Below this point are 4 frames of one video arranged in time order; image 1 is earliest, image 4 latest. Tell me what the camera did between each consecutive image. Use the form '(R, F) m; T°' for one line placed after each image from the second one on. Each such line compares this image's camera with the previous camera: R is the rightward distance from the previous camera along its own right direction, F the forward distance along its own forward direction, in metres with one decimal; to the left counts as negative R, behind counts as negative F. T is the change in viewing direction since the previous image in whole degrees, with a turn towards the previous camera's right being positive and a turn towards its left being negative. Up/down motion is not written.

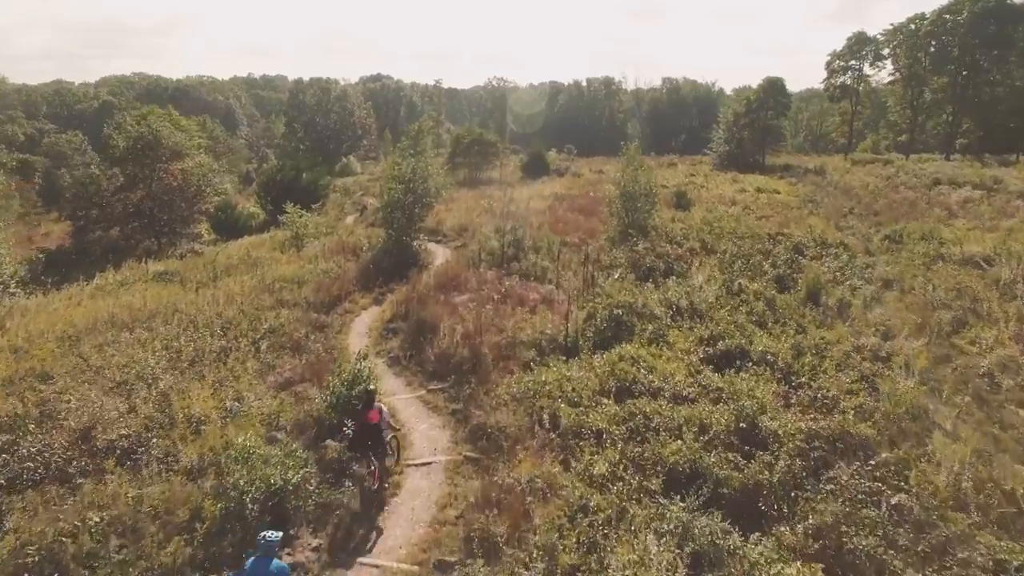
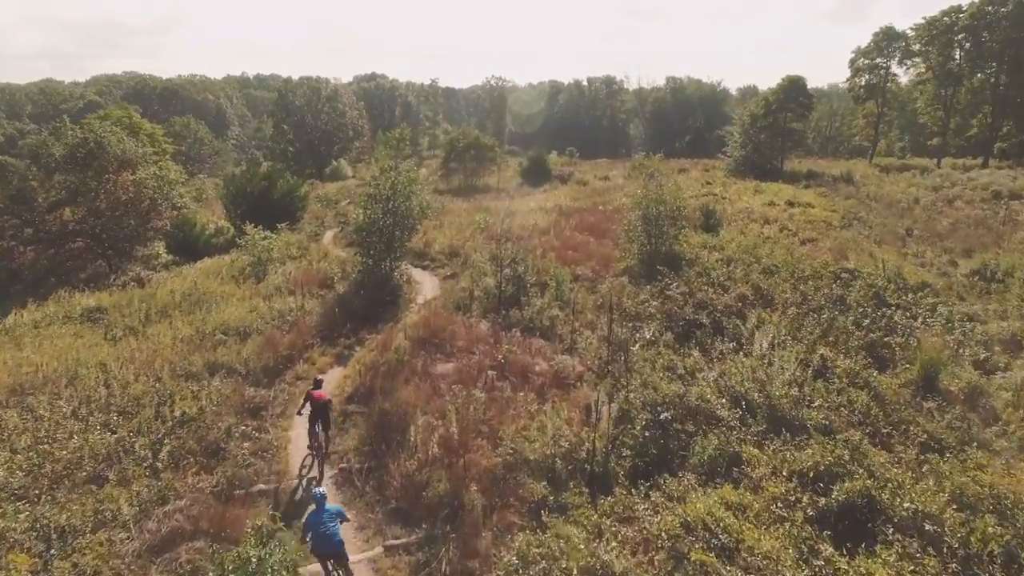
(0.0, +3.9) m; 0°
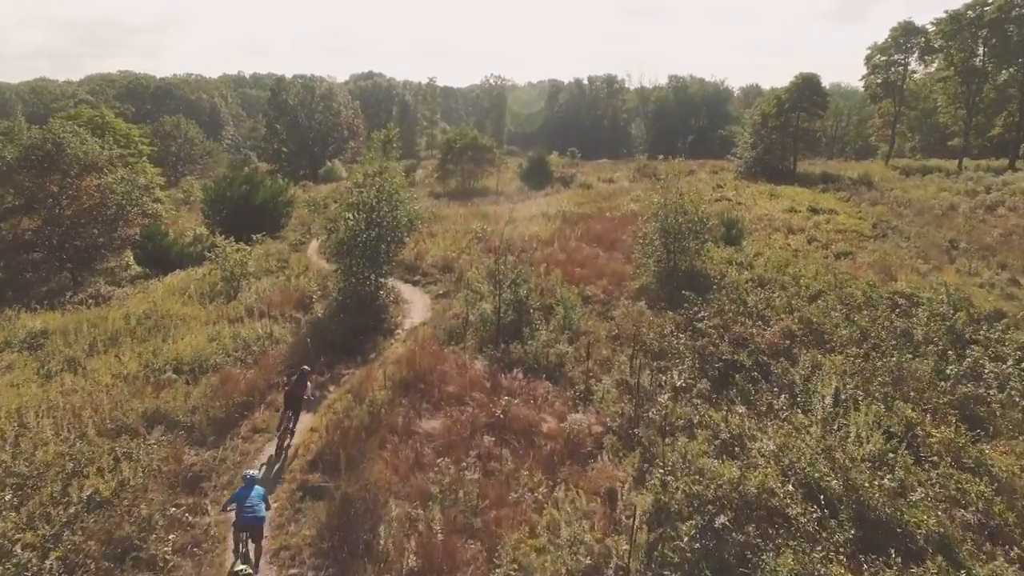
(0.0, +2.2) m; 0°
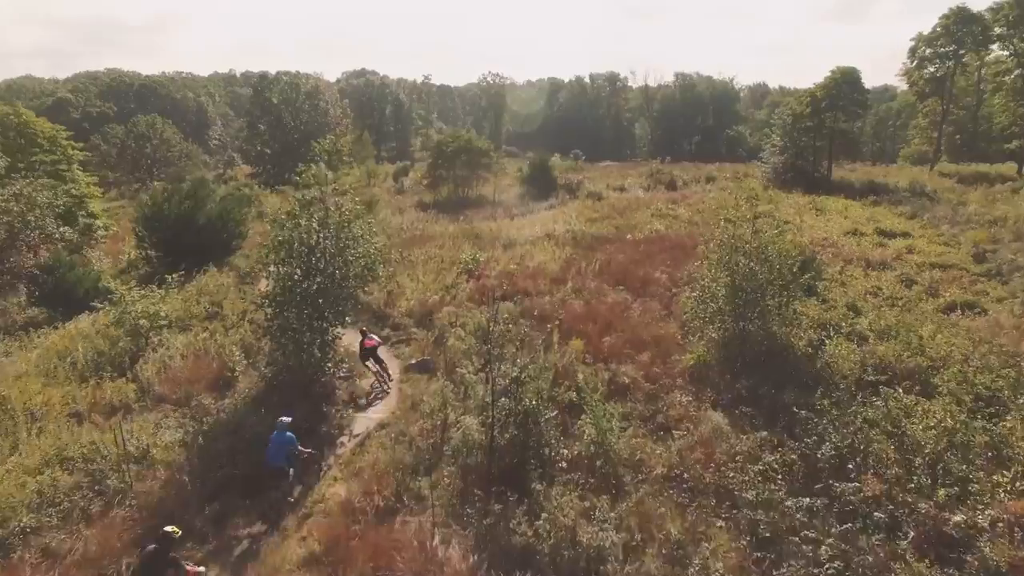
(0.0, +5.3) m; 0°
